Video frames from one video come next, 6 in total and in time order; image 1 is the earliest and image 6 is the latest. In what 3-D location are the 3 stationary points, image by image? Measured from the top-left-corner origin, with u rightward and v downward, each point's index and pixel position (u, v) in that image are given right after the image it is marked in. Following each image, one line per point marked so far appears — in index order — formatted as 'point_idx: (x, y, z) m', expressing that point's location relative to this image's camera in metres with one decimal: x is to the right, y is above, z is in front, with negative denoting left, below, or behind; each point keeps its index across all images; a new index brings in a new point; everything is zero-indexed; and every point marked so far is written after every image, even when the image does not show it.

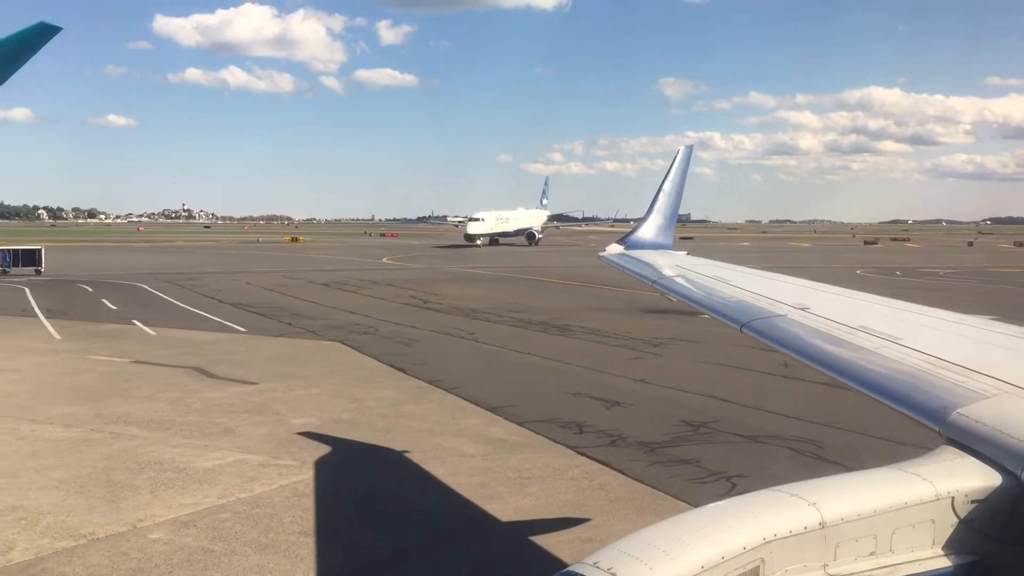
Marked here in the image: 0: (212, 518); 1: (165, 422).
0: (-2.9, -2.2, +7.2) m
1: (-5.1, -2.0, +10.8) m
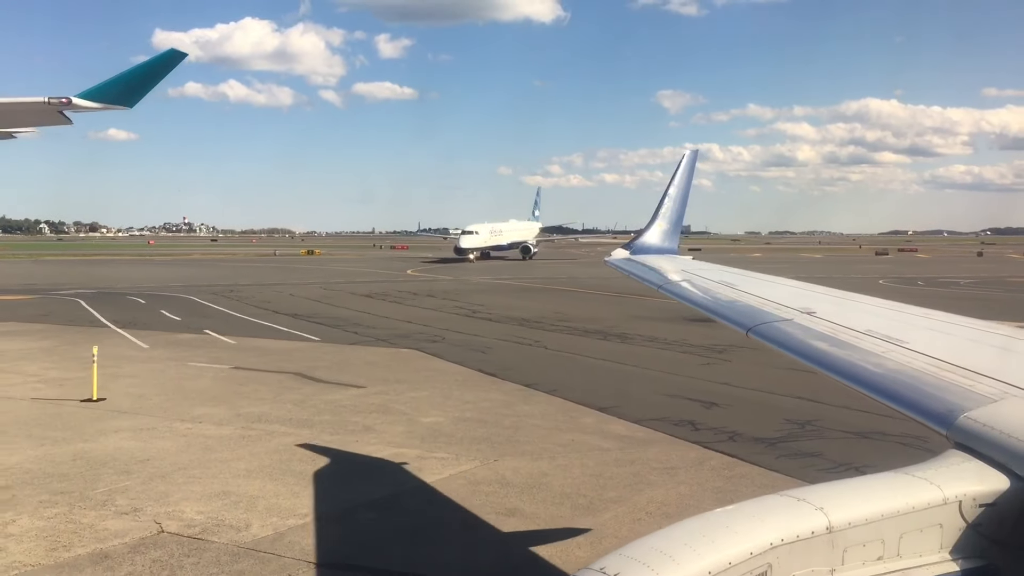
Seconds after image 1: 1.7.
0: (-1.1, -2.3, +7.9) m
1: (-3.3, -2.1, +11.6) m
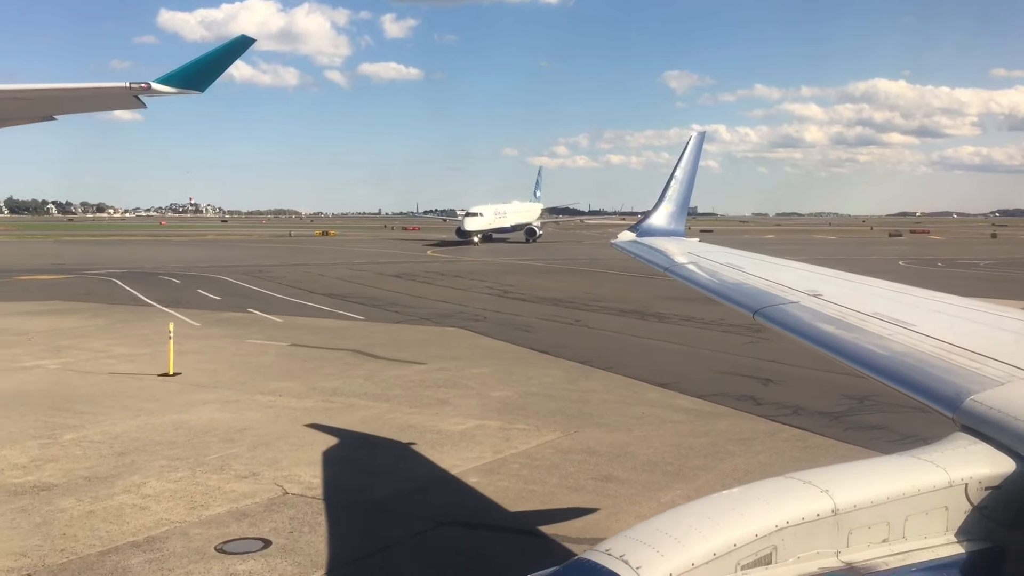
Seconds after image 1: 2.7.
0: (0.0, -2.0, +8.4) m
1: (-2.2, -1.8, +12.1) m
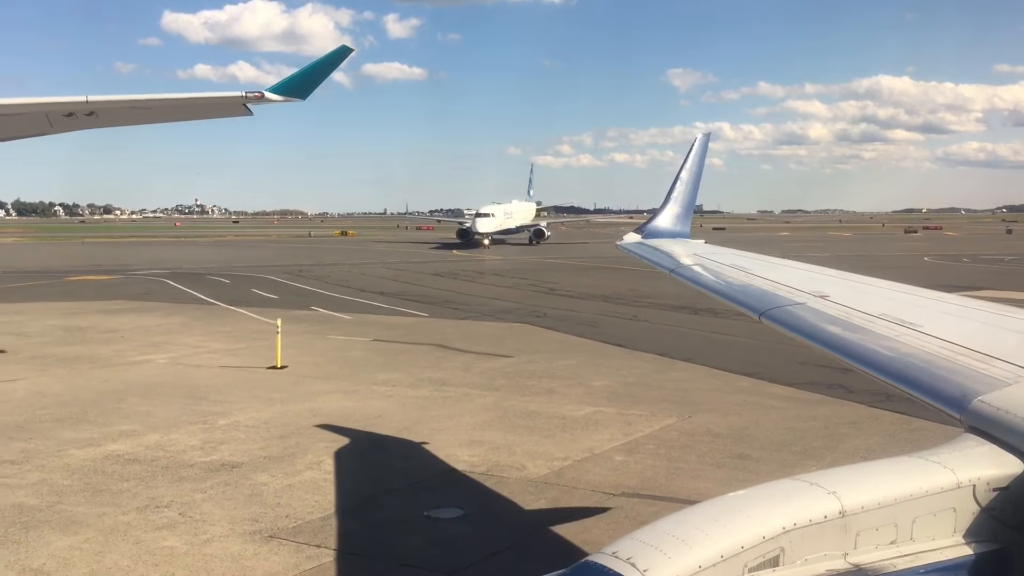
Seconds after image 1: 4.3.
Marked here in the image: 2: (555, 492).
0: (+1.6, -2.0, +9.1) m
1: (-0.5, -1.7, +12.8) m
2: (+0.4, -2.1, +7.5) m
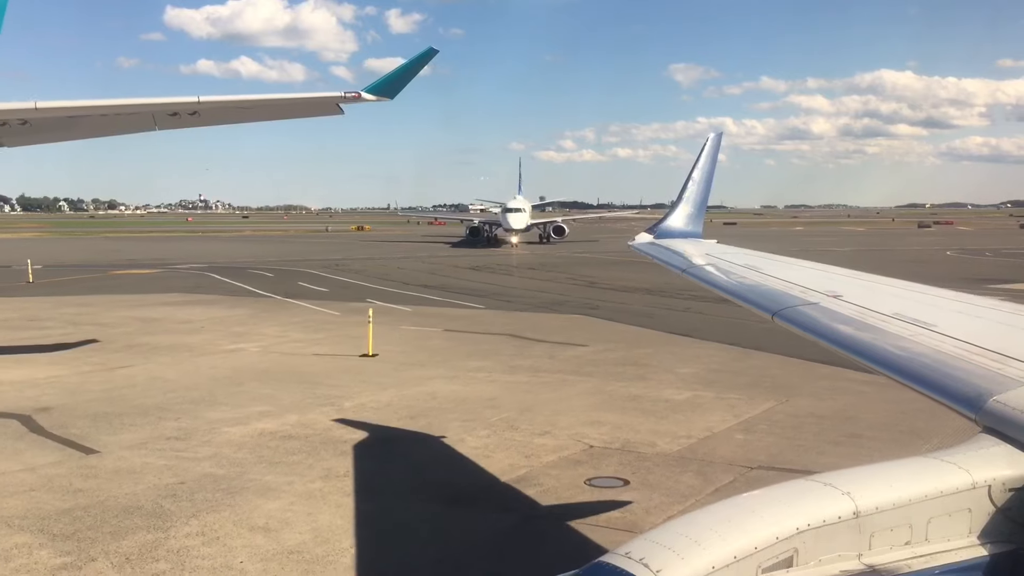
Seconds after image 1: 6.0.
0: (+3.3, -1.8, +9.7) m
1: (+1.2, -1.5, +13.4) m
2: (+2.0, -2.0, +8.1) m
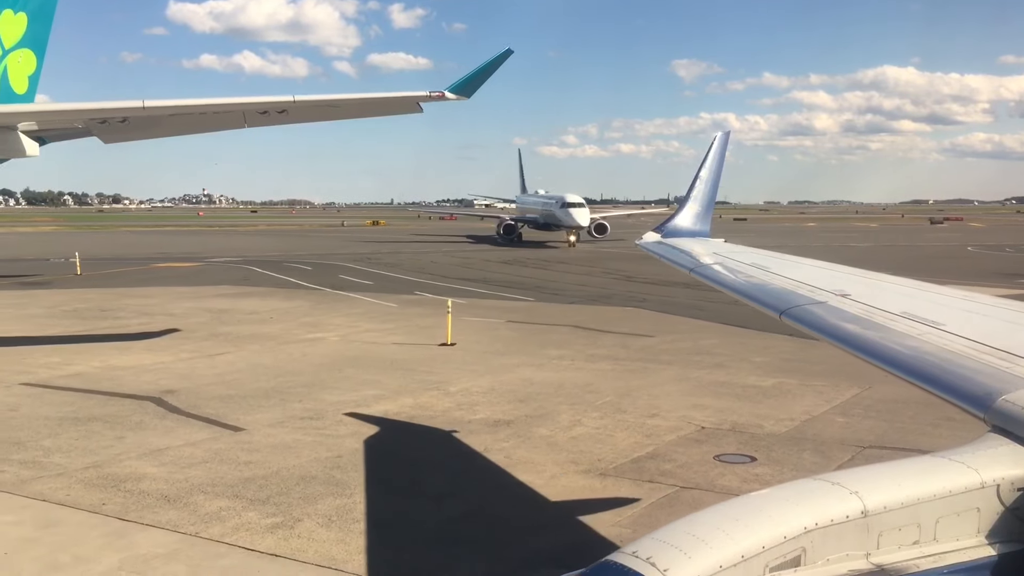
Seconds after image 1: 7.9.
0: (+4.8, -1.7, +10.2) m
1: (+2.7, -1.4, +14.0) m
2: (+3.5, -1.9, +8.7) m
